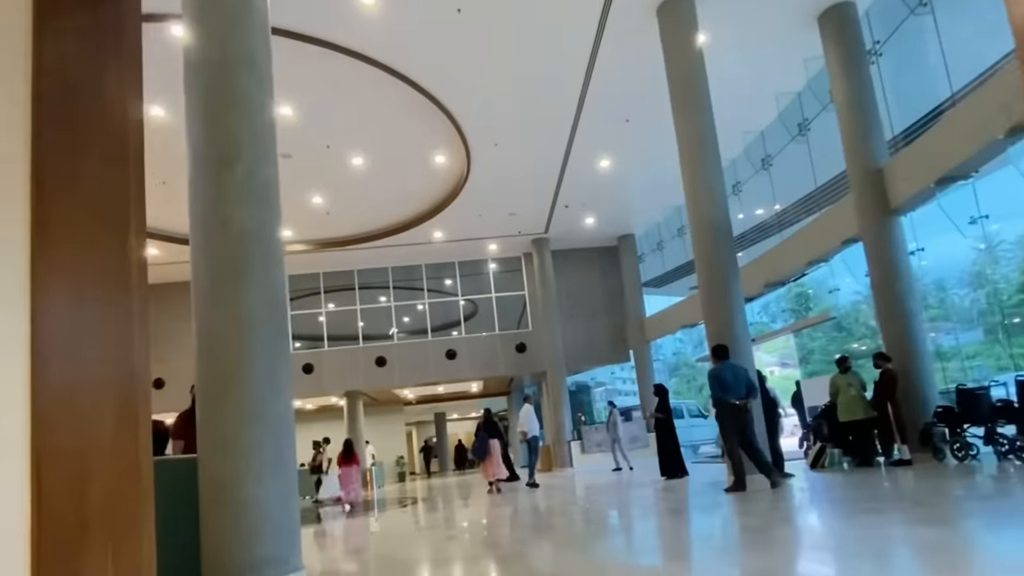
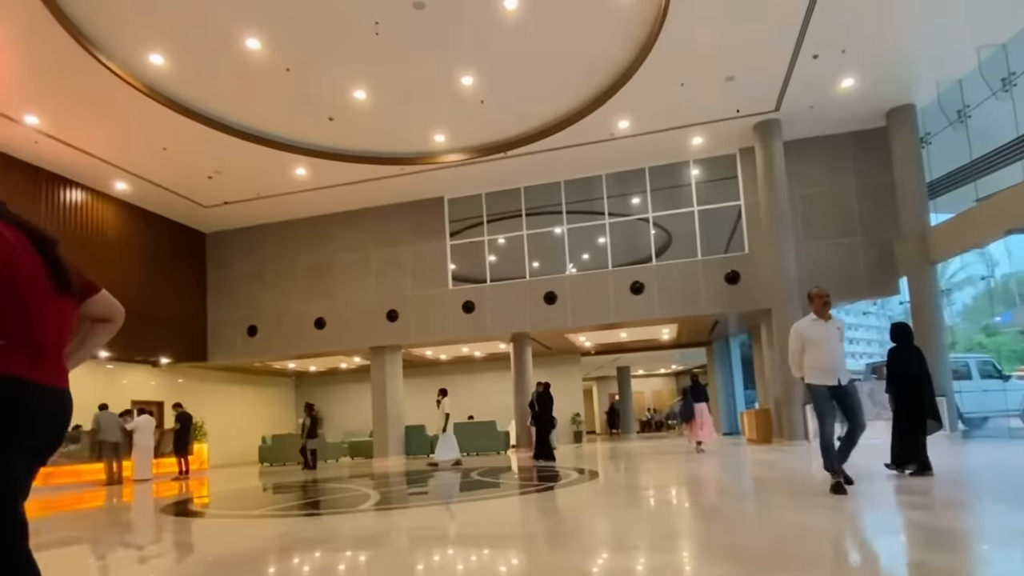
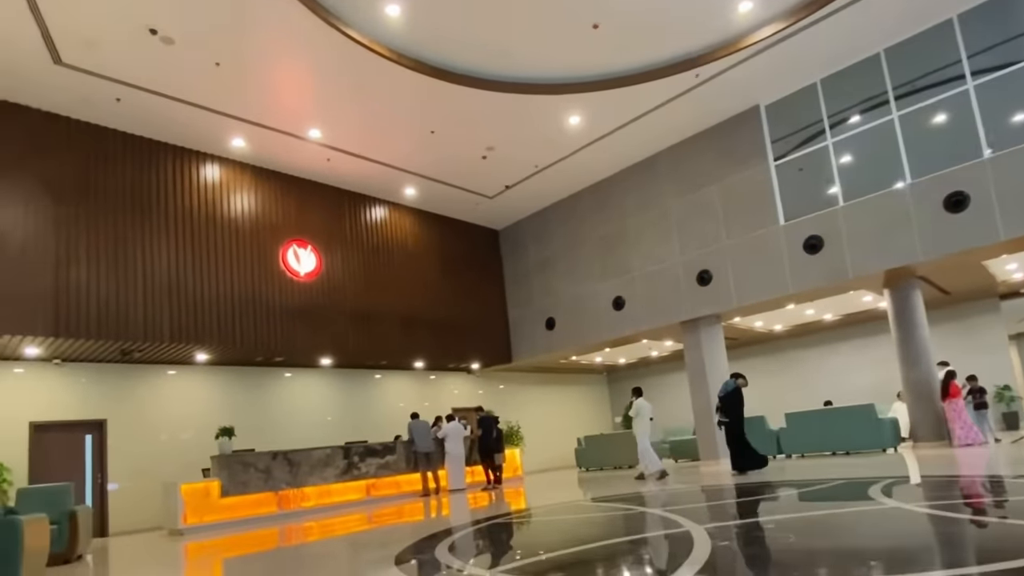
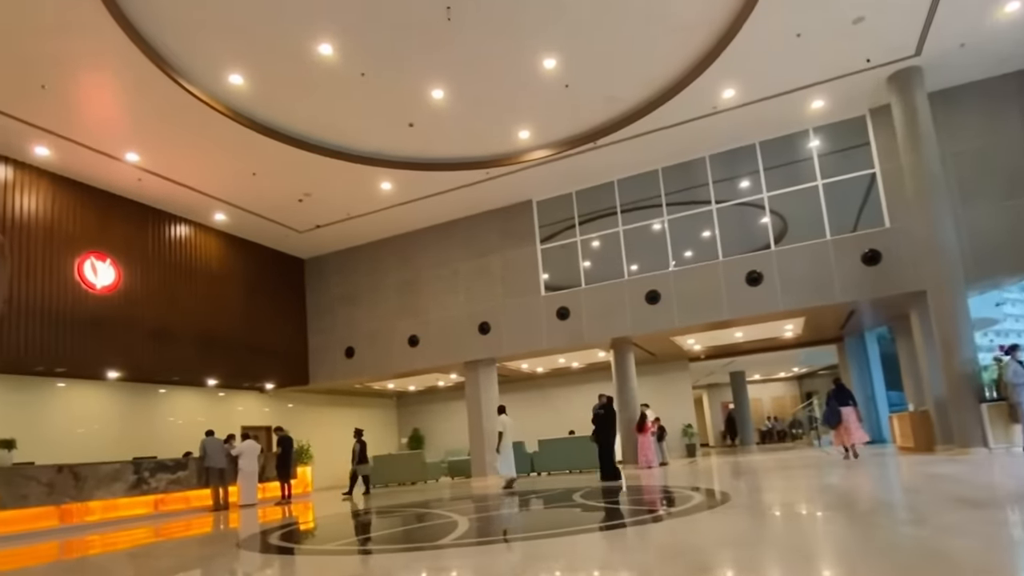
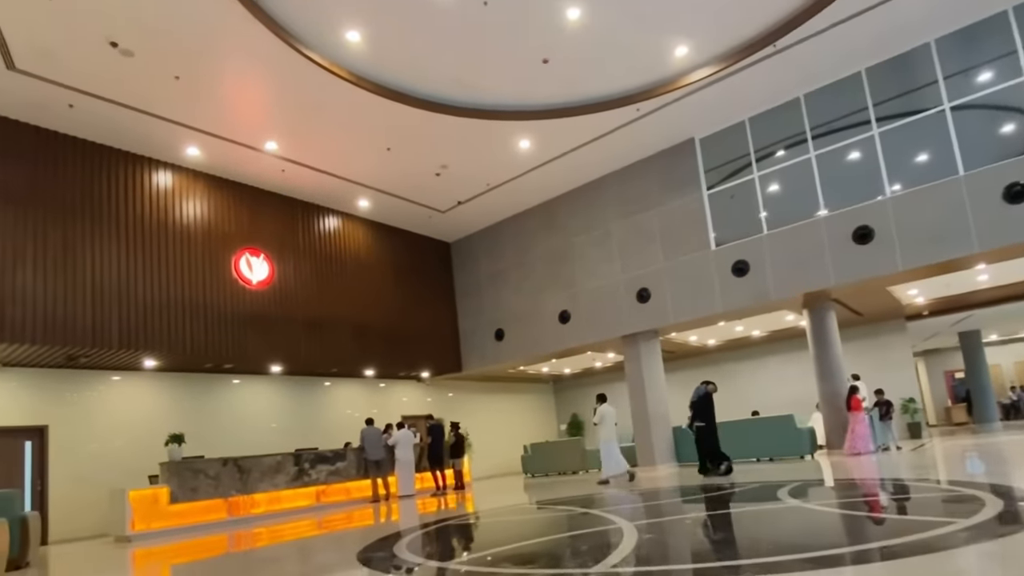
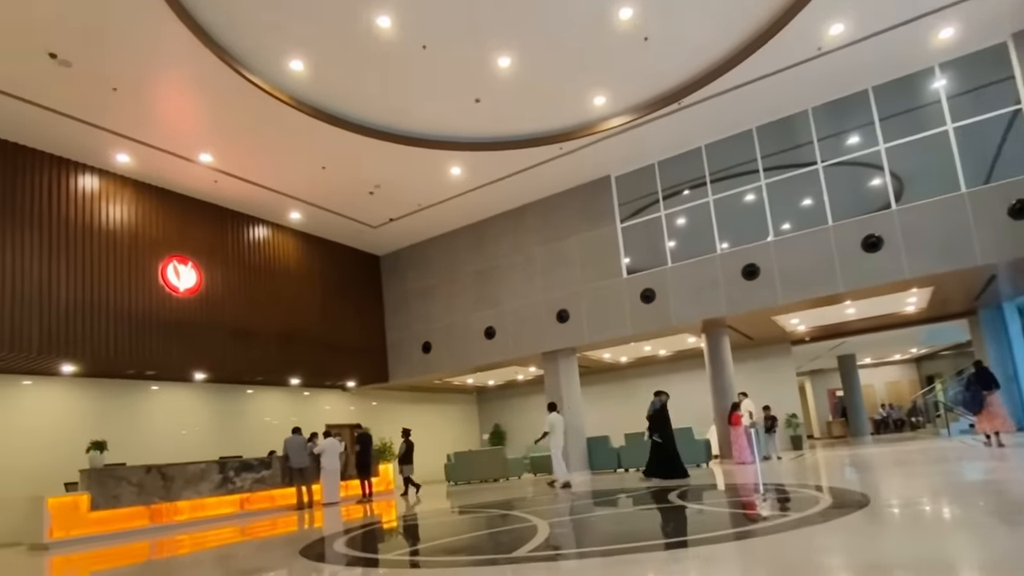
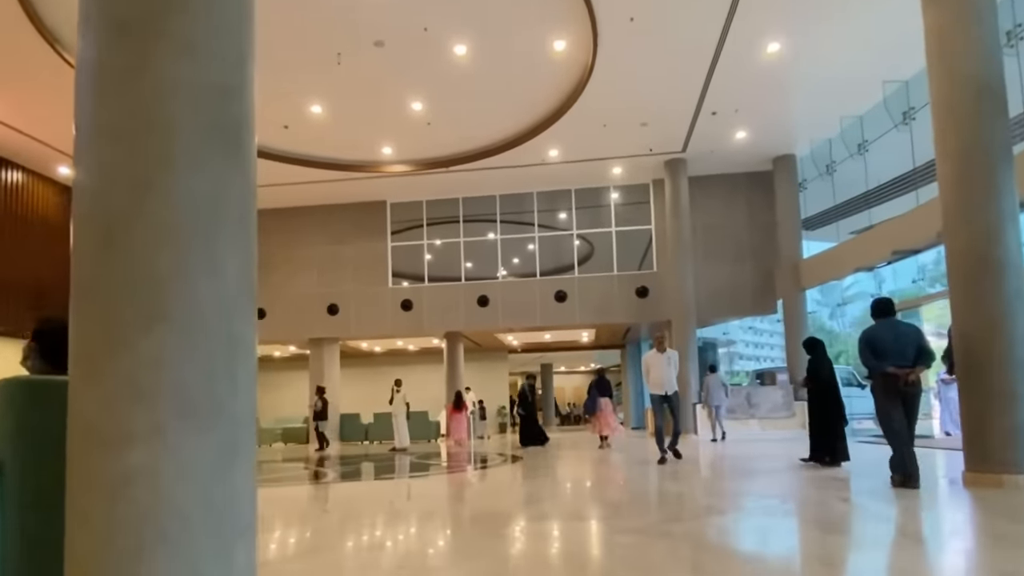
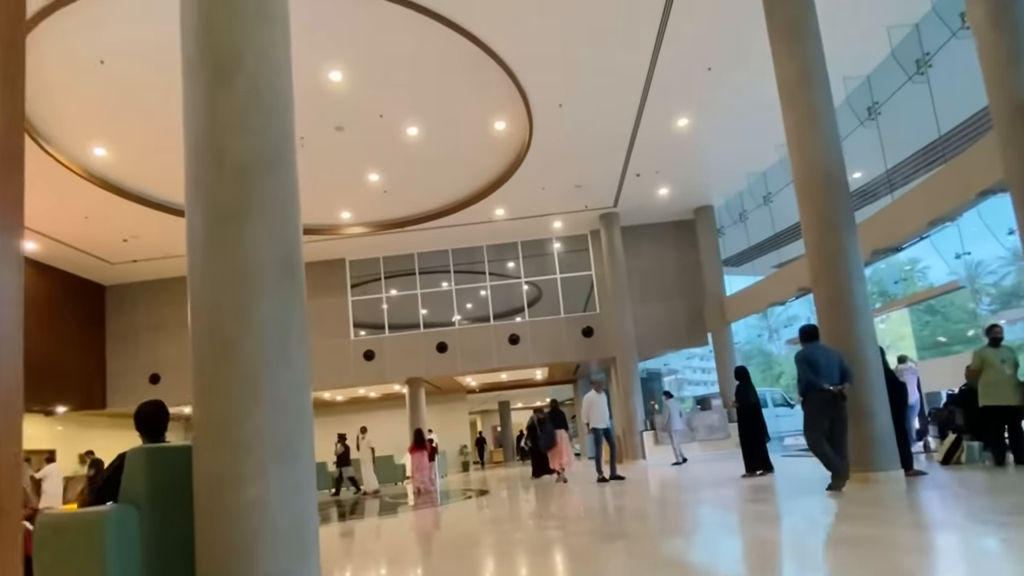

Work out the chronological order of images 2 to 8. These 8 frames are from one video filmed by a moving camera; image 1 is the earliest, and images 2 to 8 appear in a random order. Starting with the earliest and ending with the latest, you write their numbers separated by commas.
8, 7, 2, 4, 6, 5, 3
